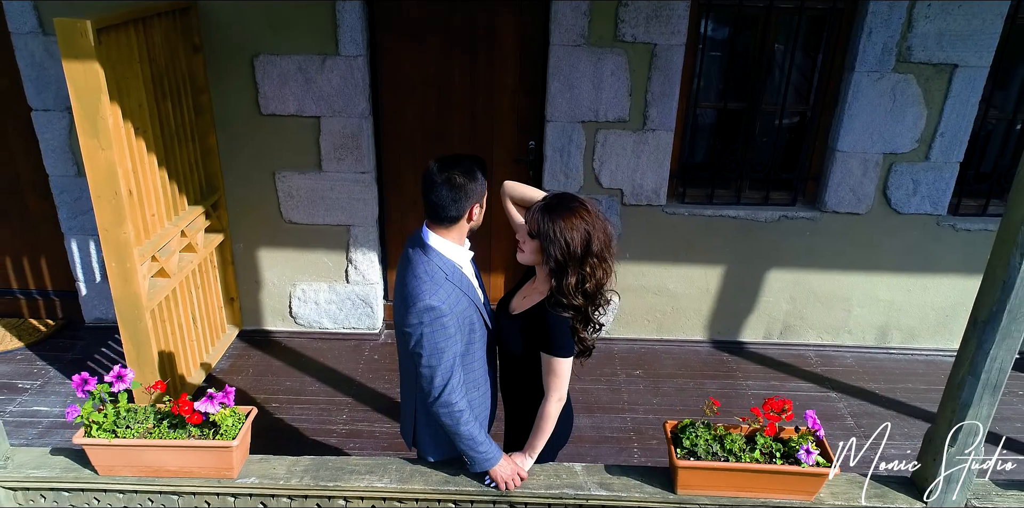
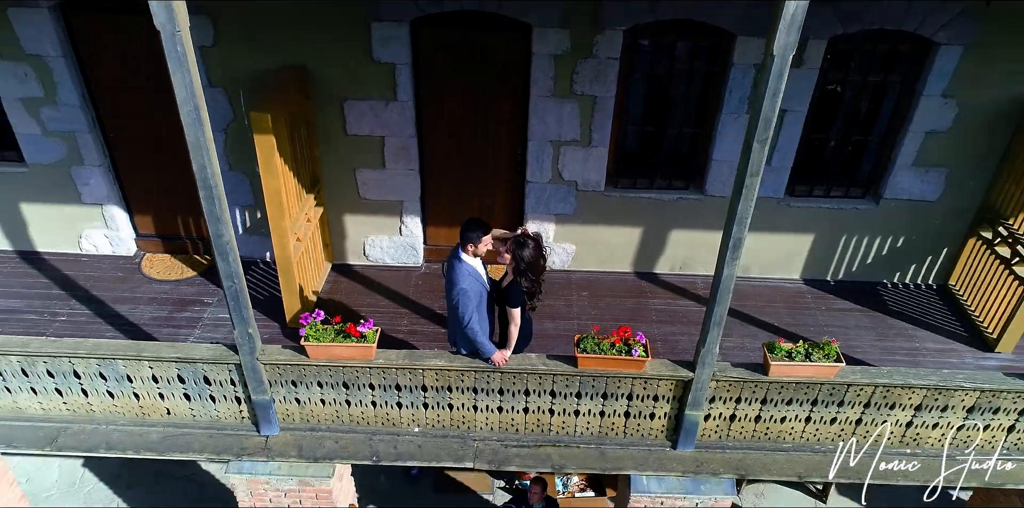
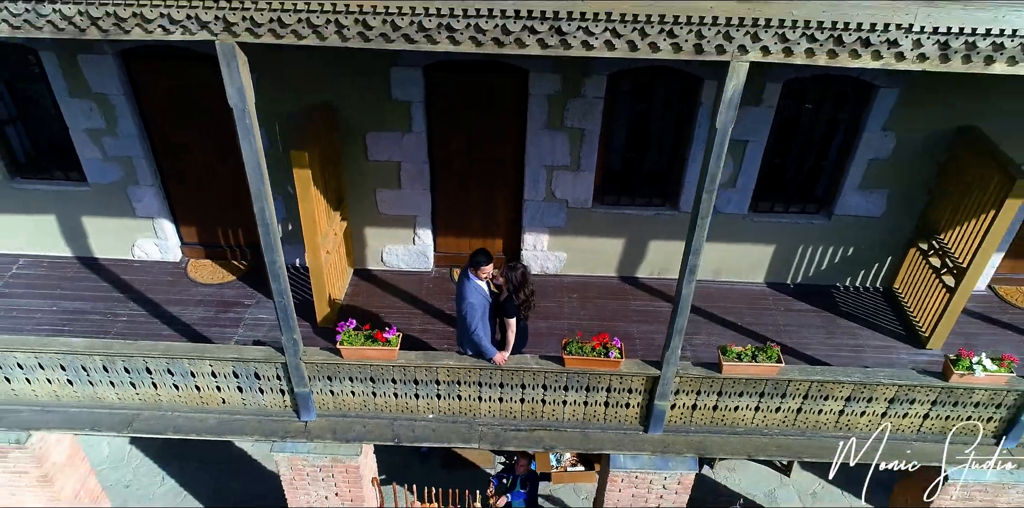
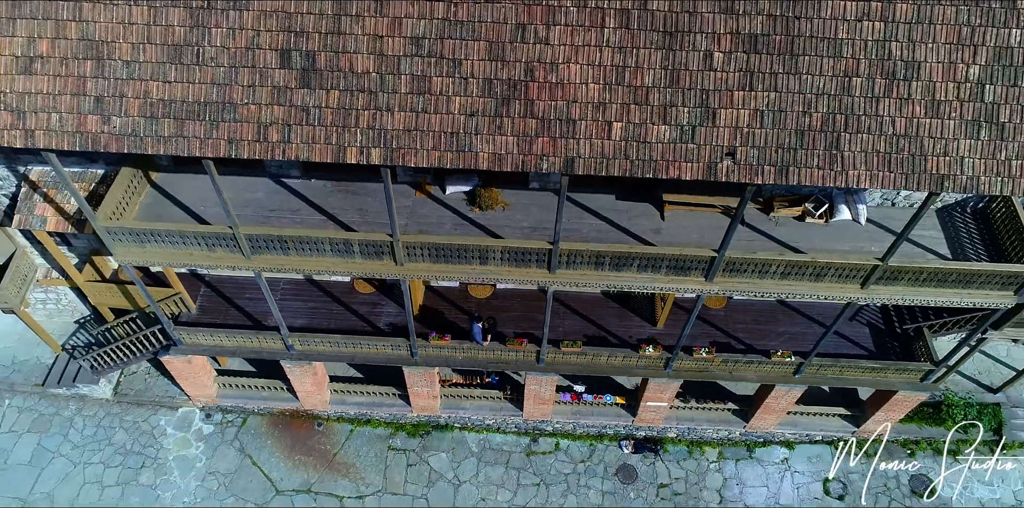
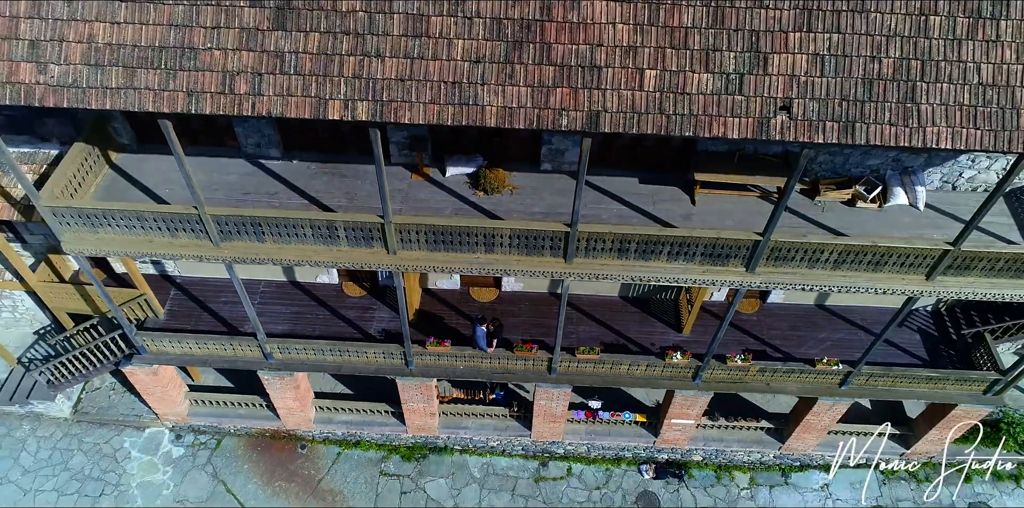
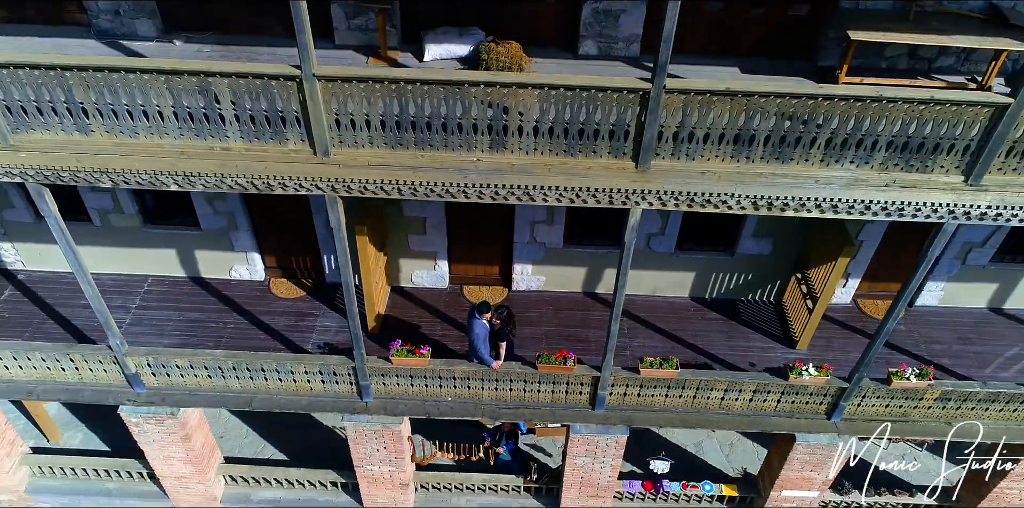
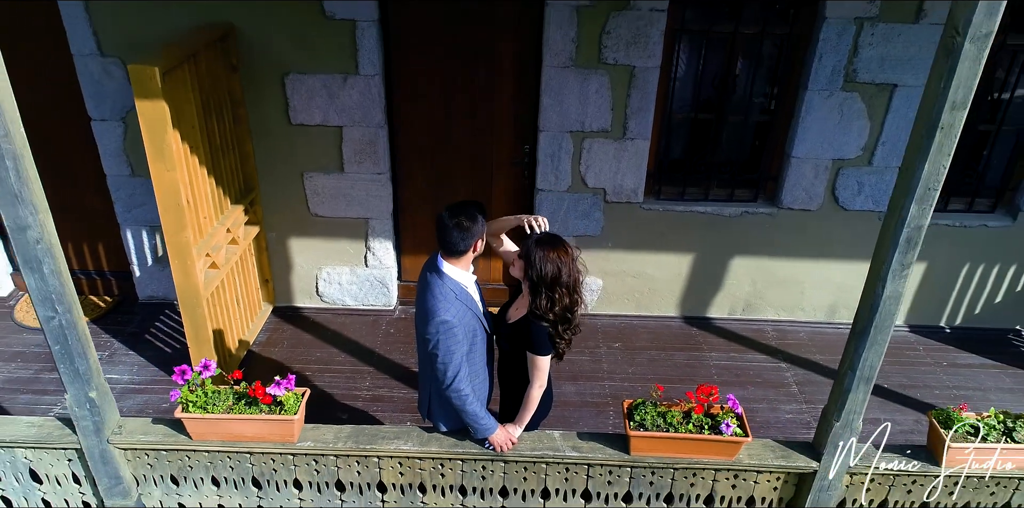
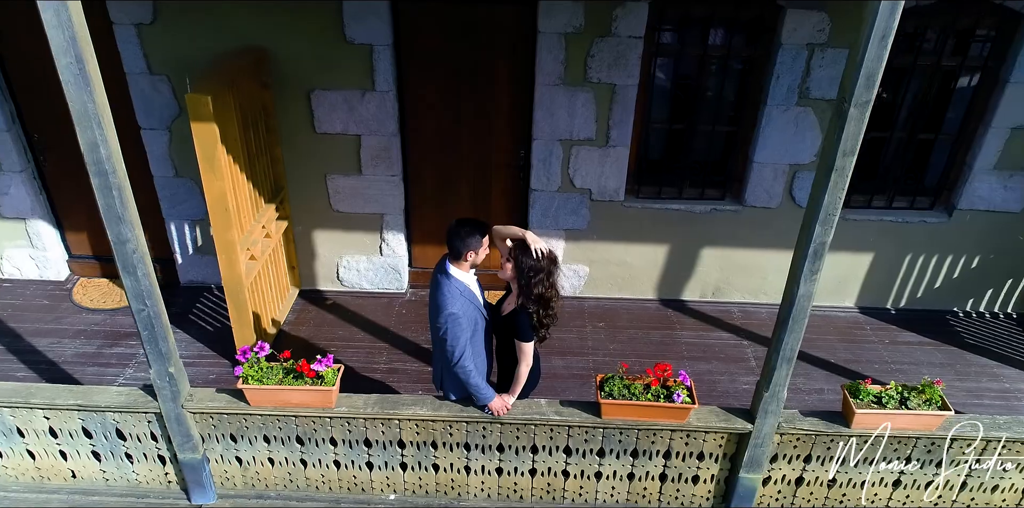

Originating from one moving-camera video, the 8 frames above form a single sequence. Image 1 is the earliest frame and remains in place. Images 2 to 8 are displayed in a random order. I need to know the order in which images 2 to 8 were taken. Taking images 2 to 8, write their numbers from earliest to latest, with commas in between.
7, 8, 2, 3, 6, 5, 4
